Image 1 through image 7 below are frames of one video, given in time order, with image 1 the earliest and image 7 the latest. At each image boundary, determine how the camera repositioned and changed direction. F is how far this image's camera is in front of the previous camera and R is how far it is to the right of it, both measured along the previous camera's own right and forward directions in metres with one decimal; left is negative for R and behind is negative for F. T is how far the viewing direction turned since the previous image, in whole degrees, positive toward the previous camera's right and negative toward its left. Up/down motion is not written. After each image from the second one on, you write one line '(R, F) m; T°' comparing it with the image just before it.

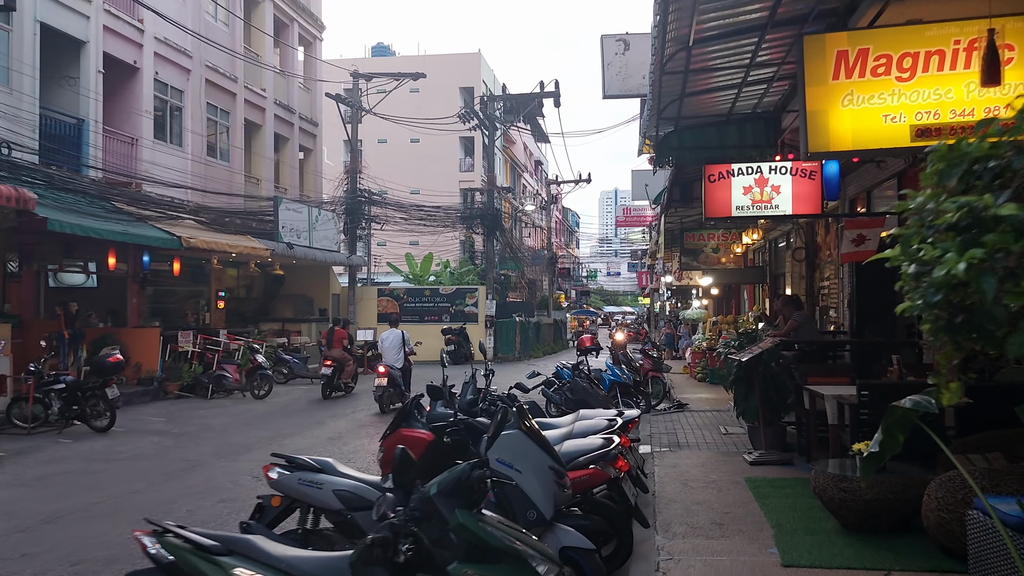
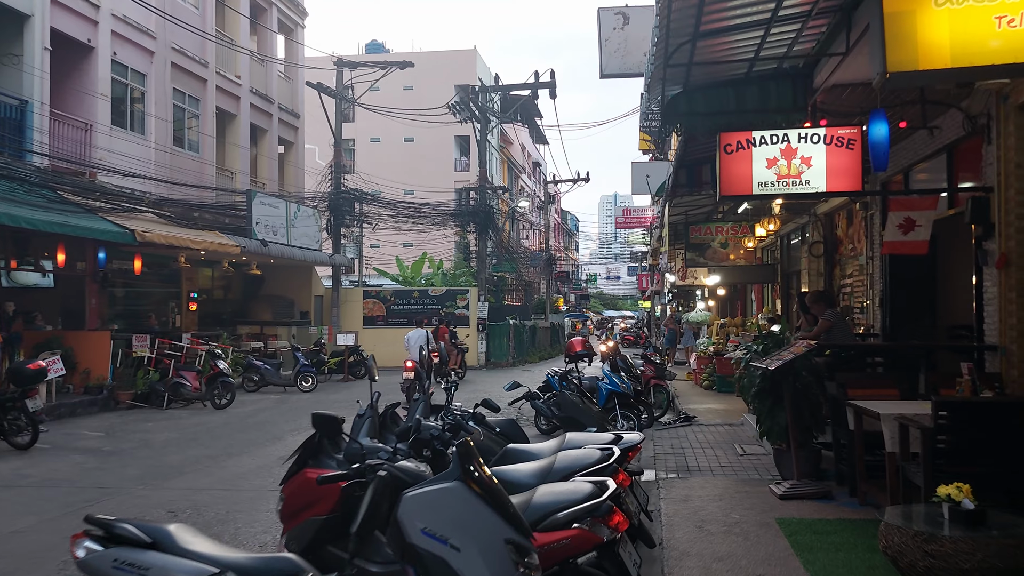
(+0.2, +1.4) m; 0°
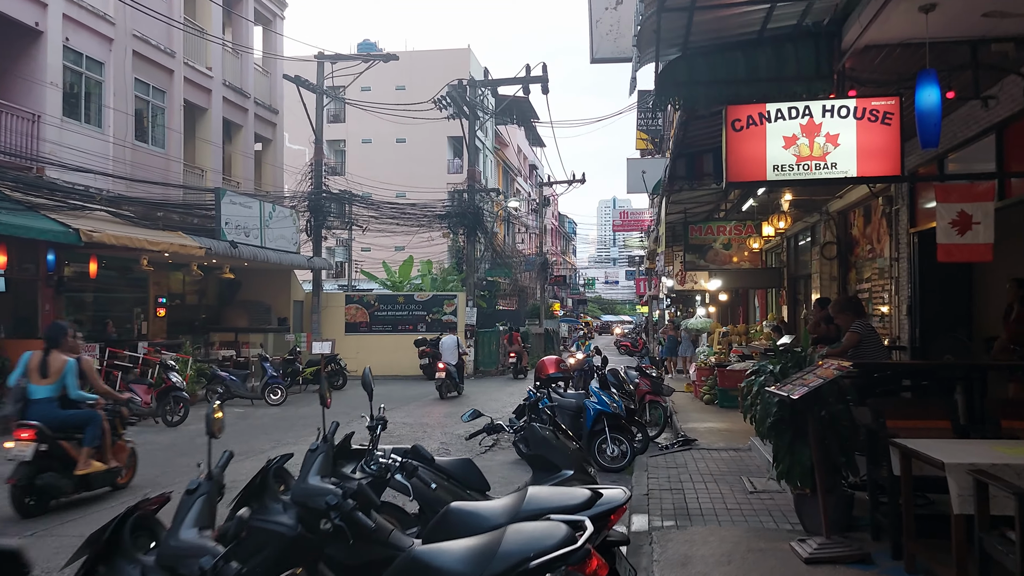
(+0.2, +1.2) m; 0°
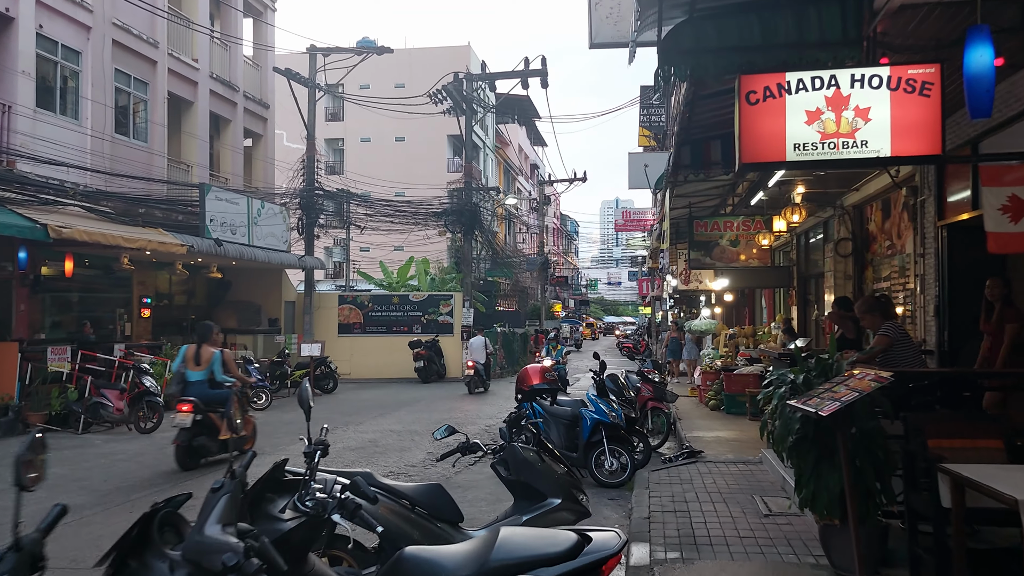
(+0.1, +0.7) m; 0°
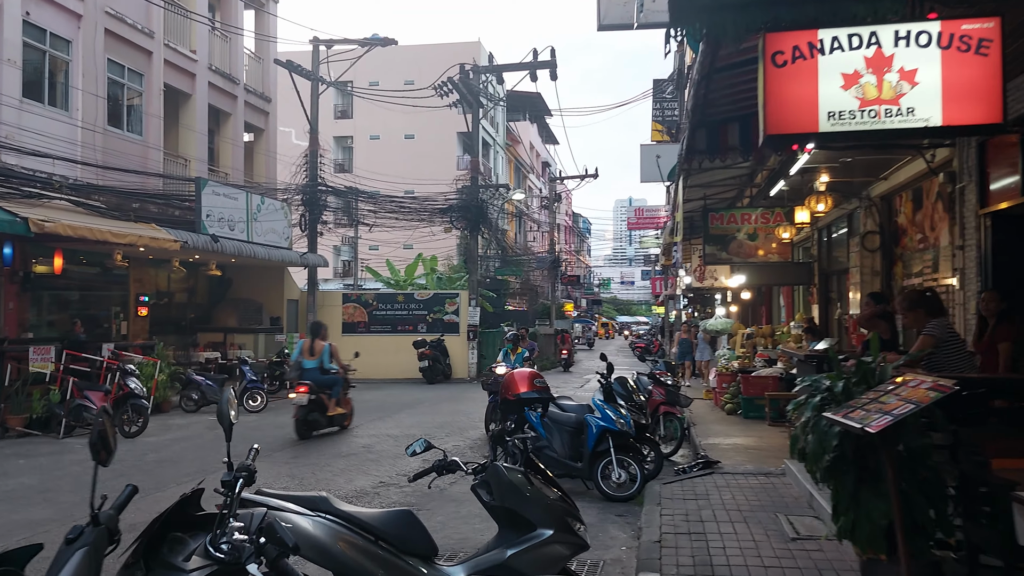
(+0.1, +0.6) m; -1°
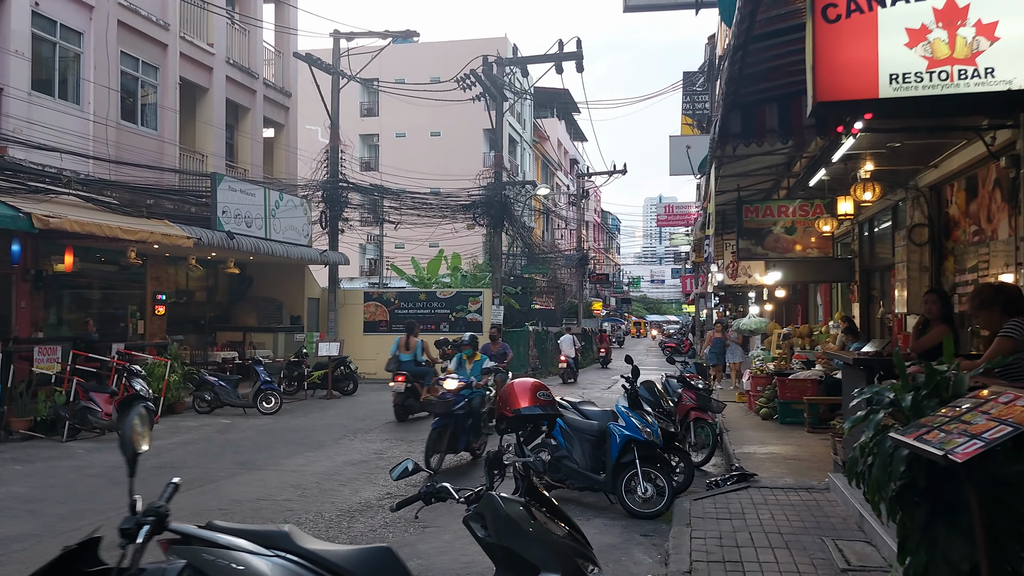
(+0.1, +0.6) m; -2°
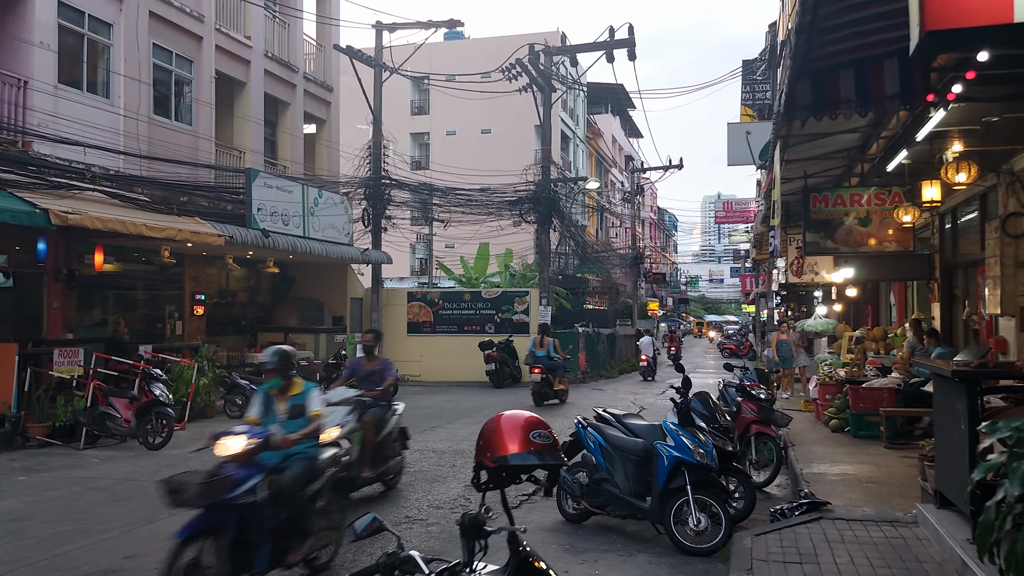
(+0.2, +0.9) m; -4°
